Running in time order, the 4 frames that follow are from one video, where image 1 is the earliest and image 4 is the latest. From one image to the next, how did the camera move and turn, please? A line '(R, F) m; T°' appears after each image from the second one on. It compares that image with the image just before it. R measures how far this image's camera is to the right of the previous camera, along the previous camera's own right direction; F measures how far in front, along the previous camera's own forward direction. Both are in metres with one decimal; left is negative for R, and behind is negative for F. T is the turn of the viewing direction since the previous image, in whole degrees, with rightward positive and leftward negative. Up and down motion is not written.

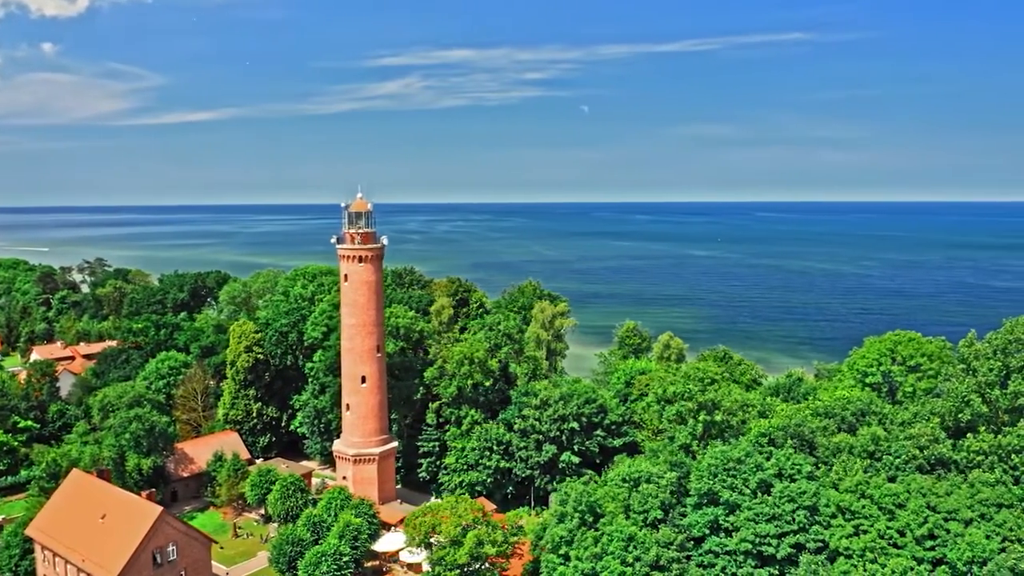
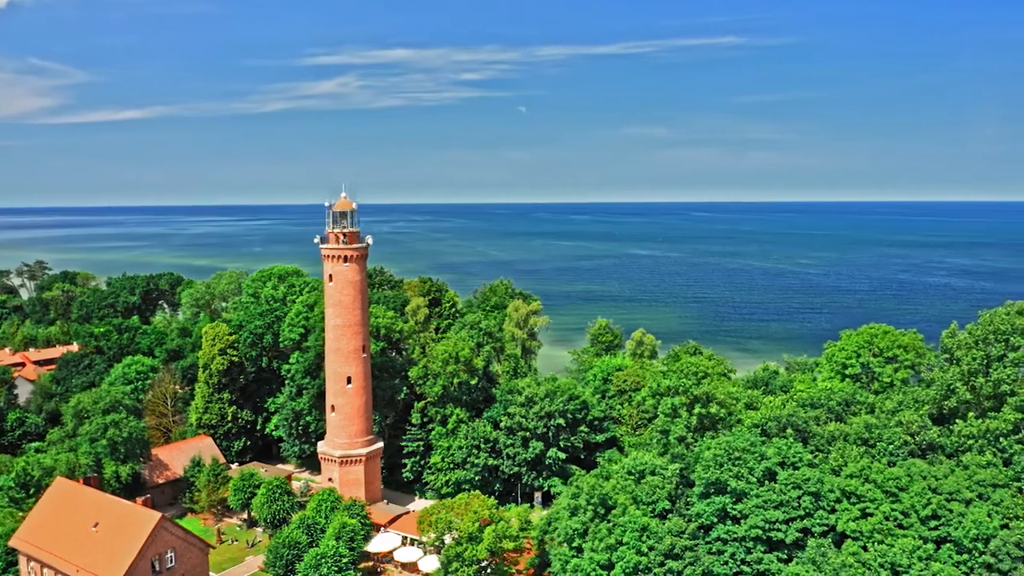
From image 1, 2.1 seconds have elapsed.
(-2.1, -0.2) m; +4°
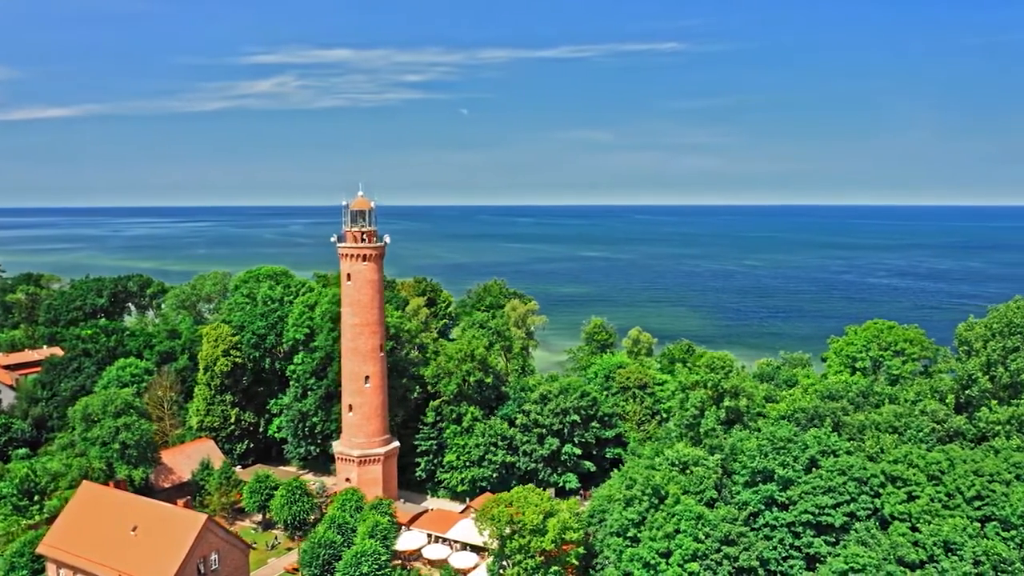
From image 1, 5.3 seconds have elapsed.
(-3.5, -0.3) m; +4°
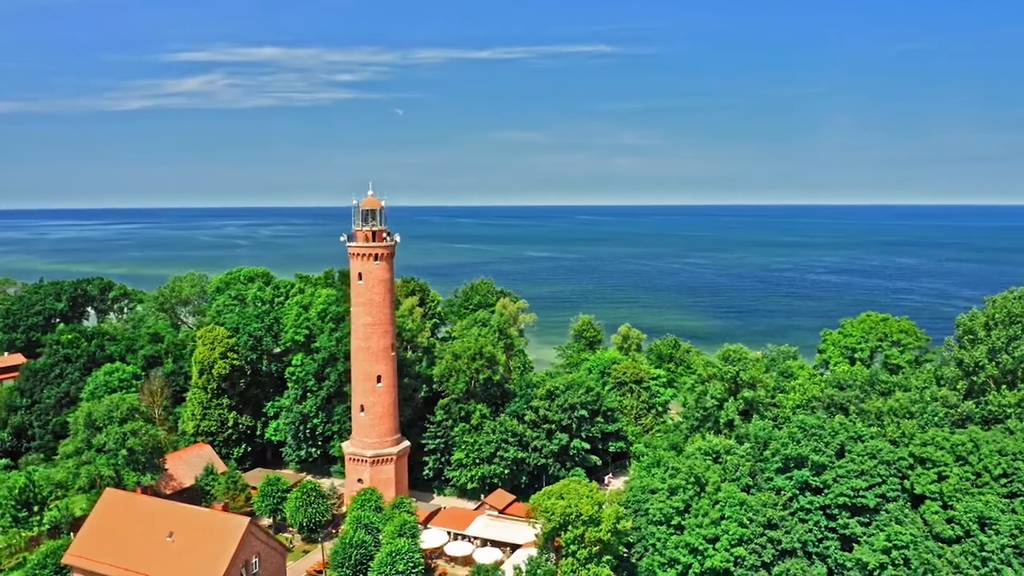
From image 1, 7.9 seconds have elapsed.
(-3.4, -0.3) m; +4°
